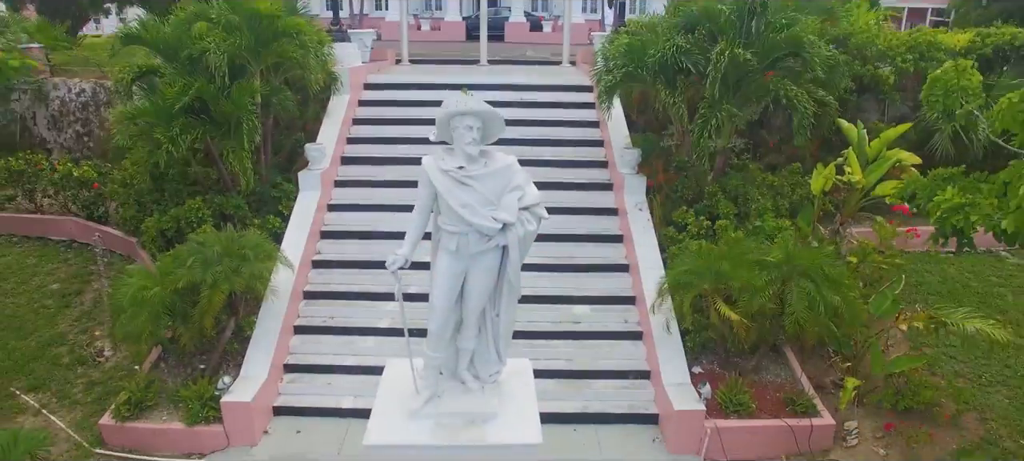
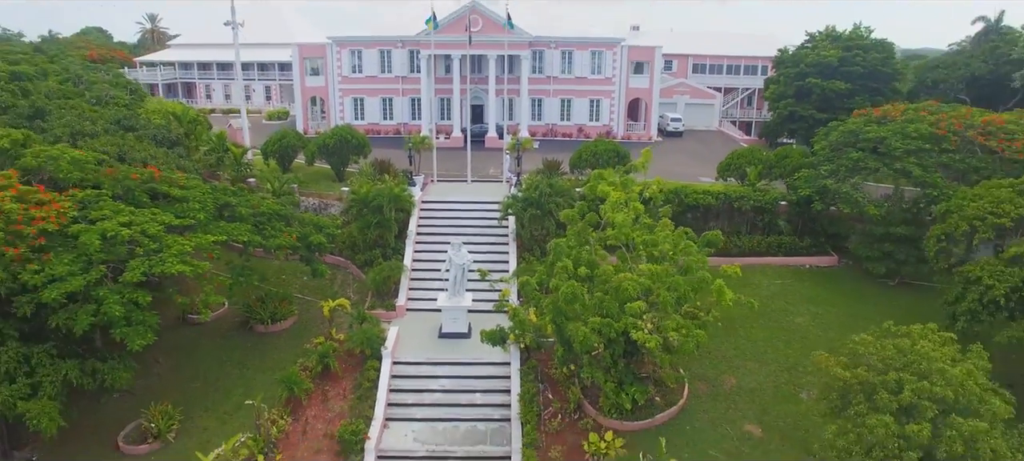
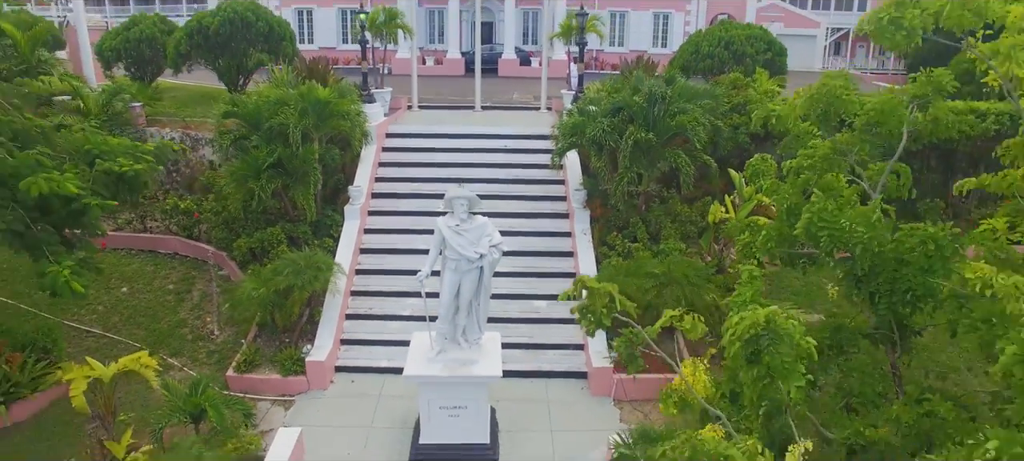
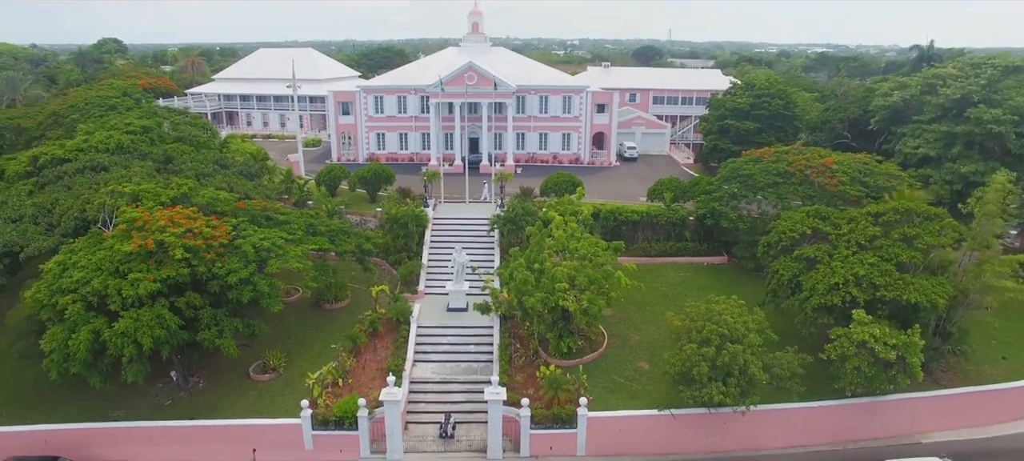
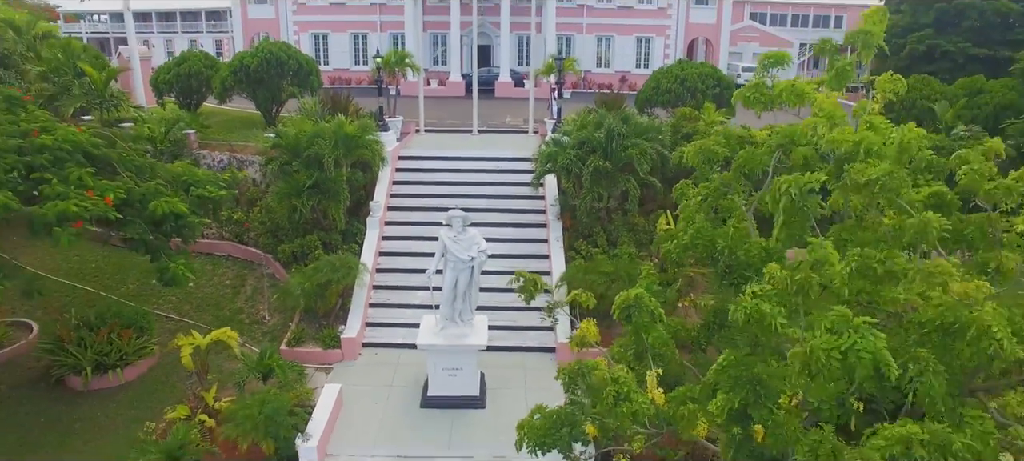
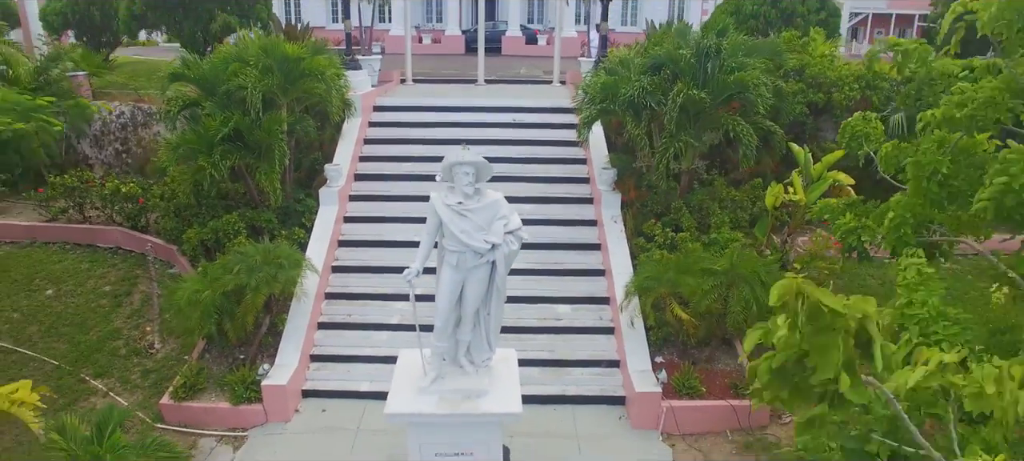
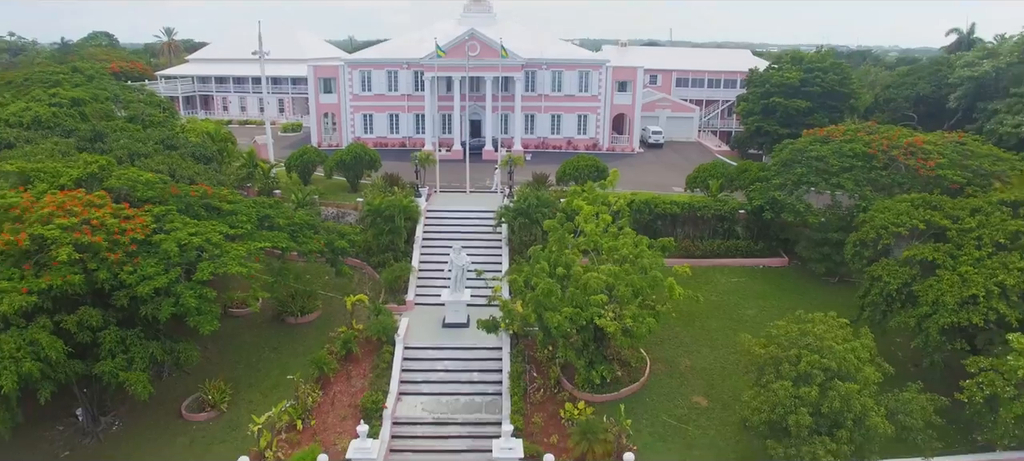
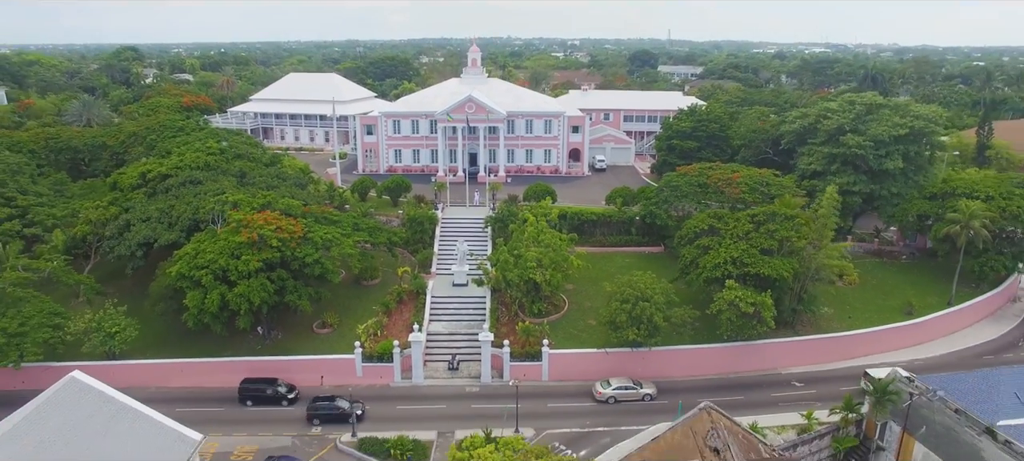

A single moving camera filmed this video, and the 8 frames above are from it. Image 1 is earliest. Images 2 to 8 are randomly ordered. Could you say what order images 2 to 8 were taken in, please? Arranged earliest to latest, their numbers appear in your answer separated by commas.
6, 3, 5, 2, 7, 4, 8
